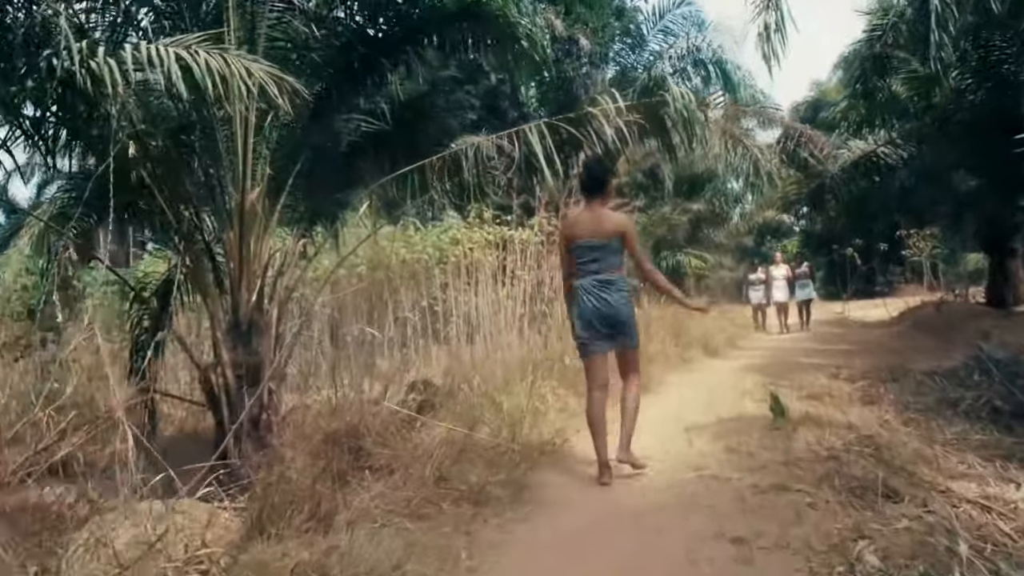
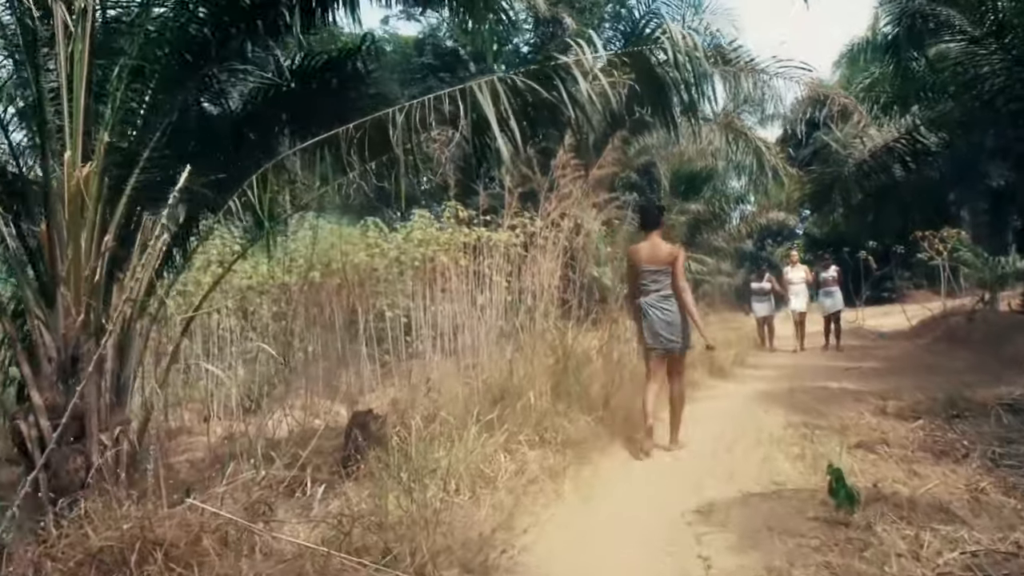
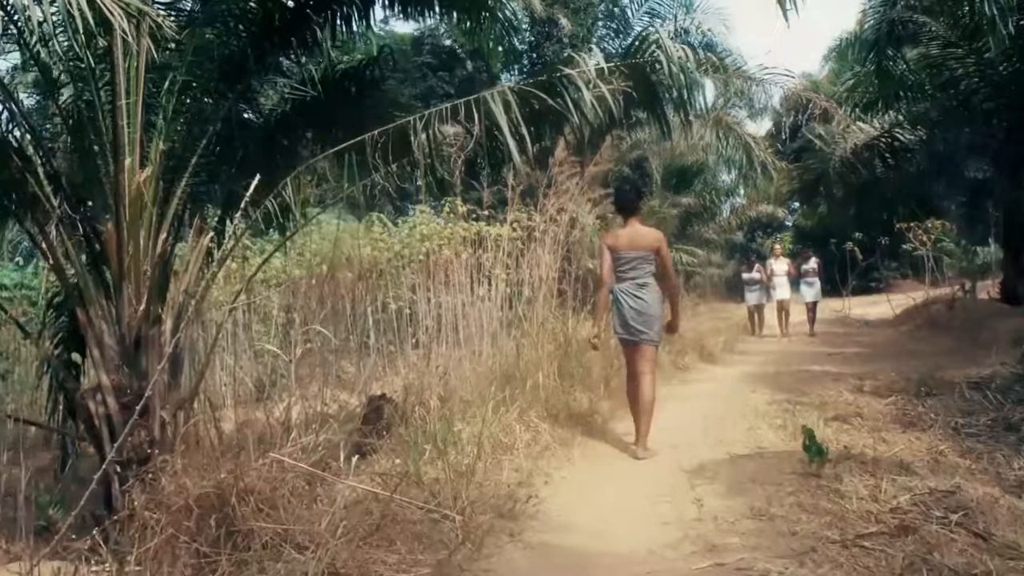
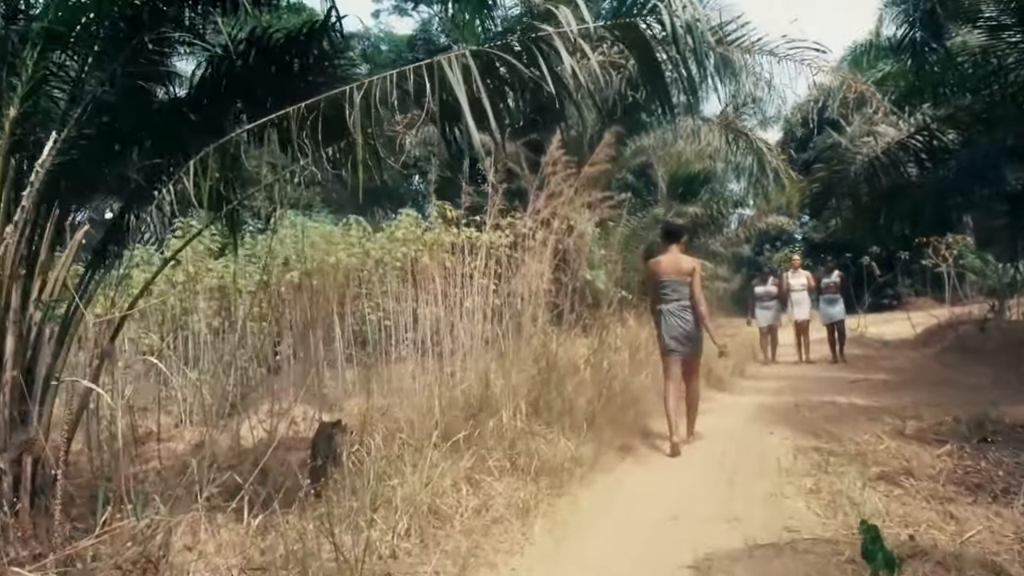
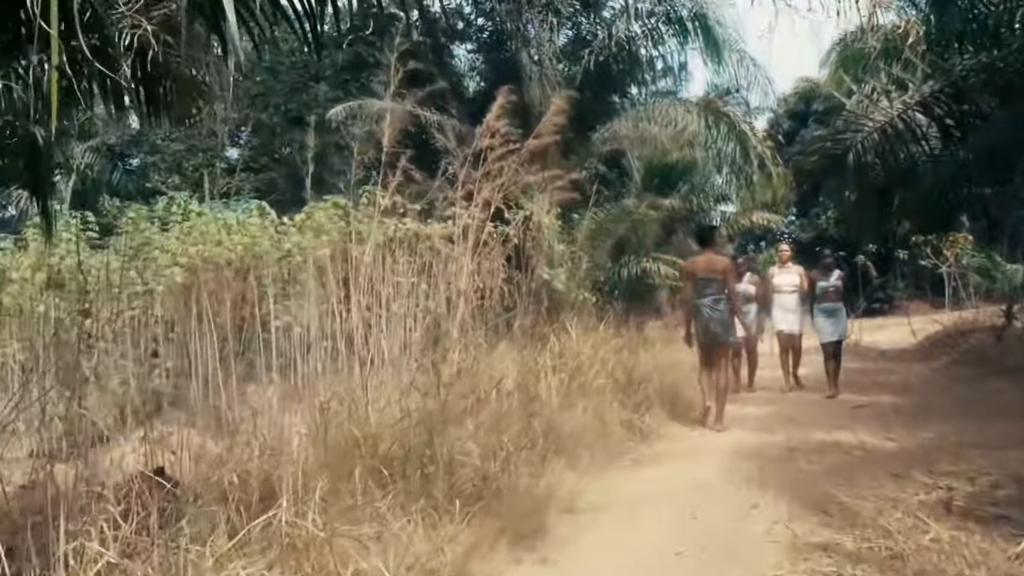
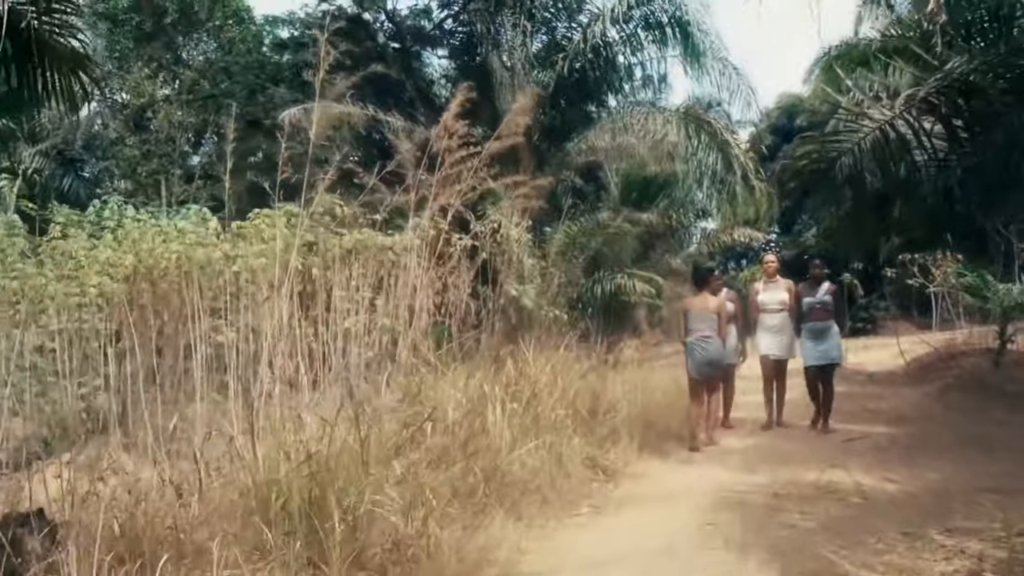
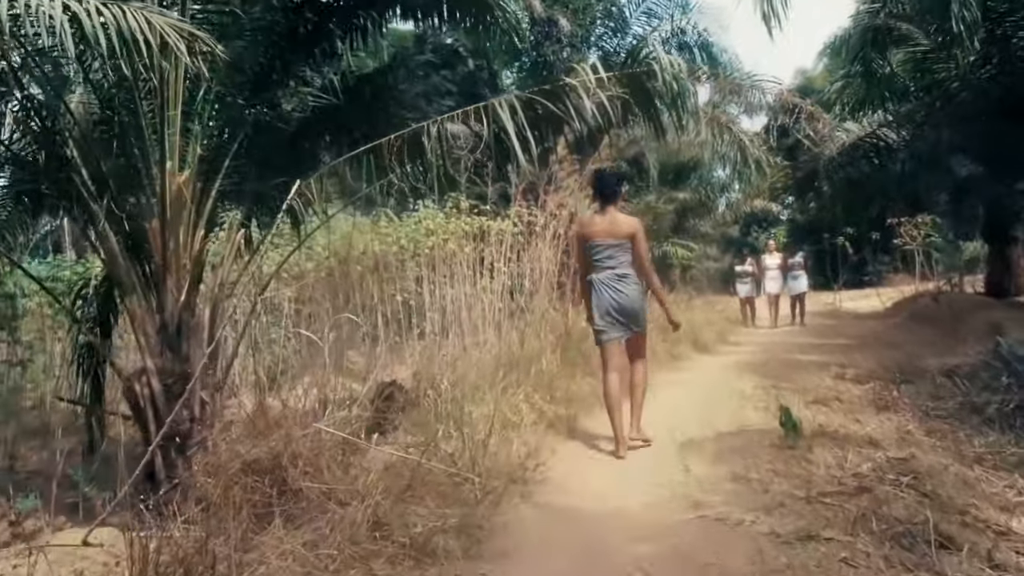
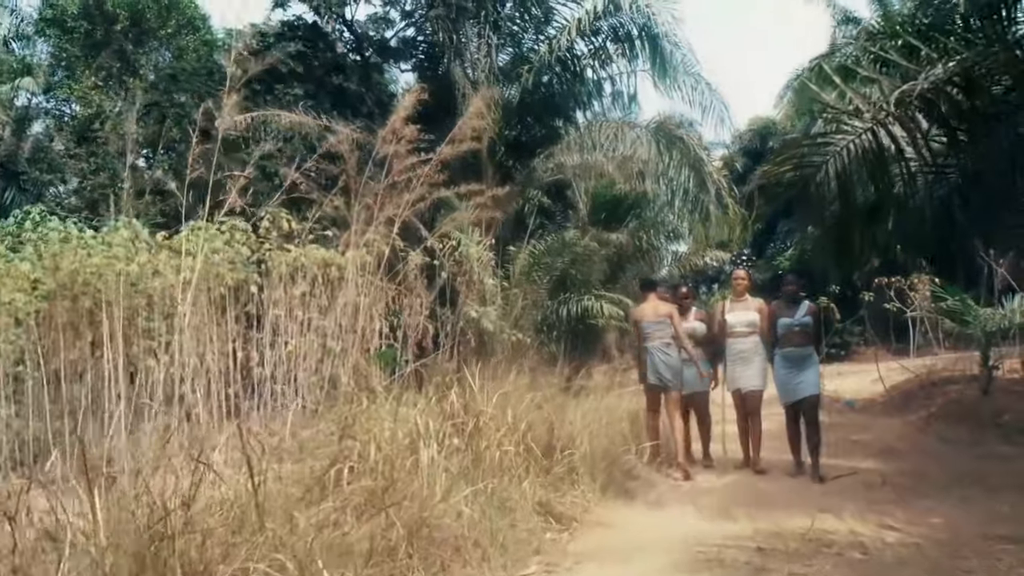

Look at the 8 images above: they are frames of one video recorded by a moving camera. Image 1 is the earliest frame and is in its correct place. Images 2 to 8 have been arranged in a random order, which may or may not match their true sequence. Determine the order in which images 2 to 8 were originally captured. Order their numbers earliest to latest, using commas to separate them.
7, 3, 2, 4, 5, 6, 8
